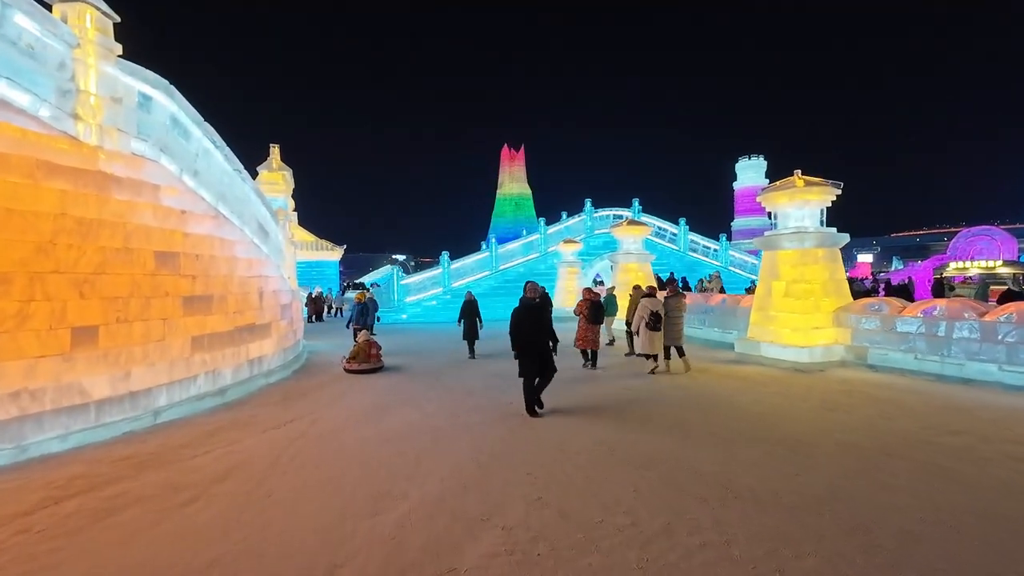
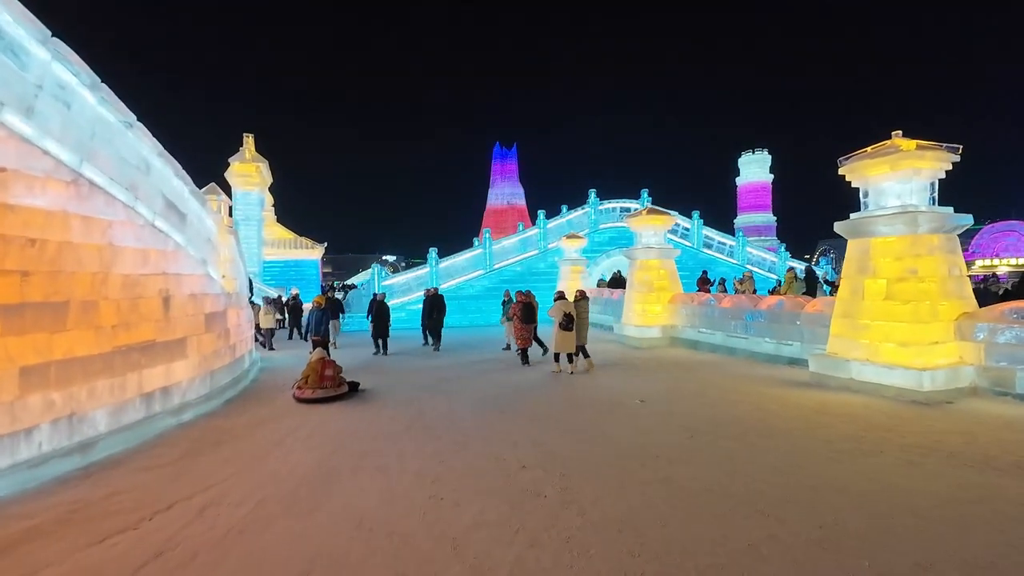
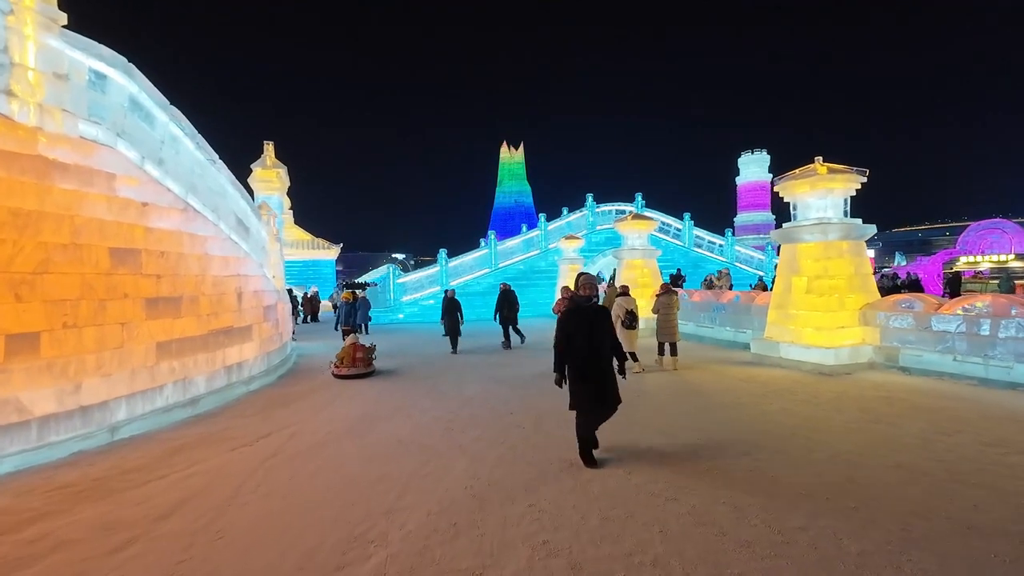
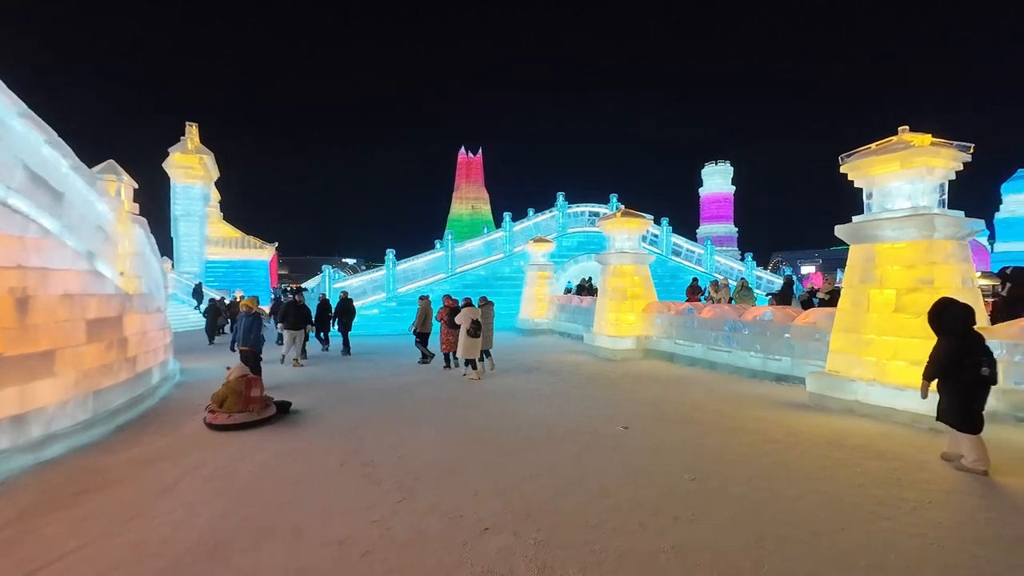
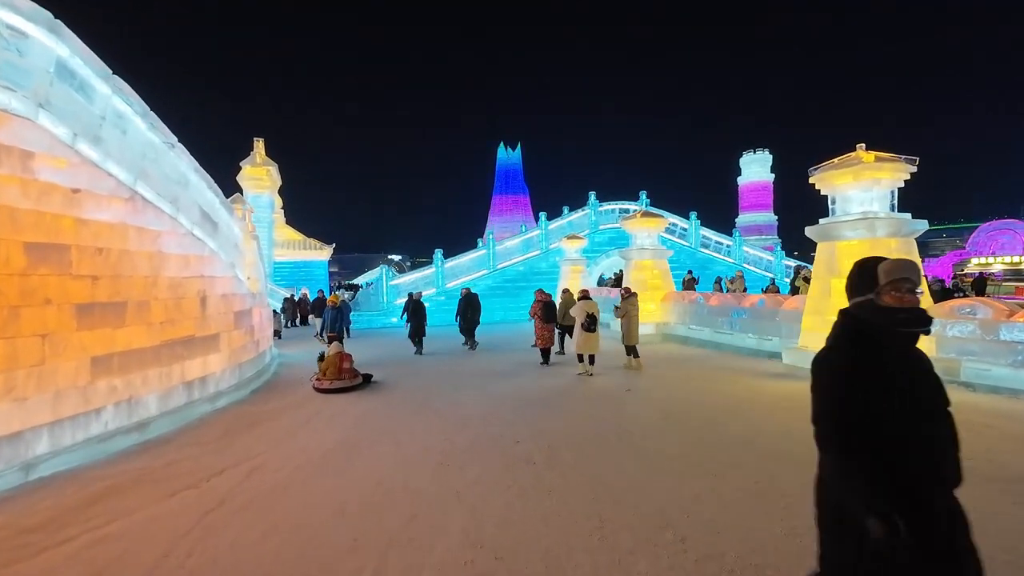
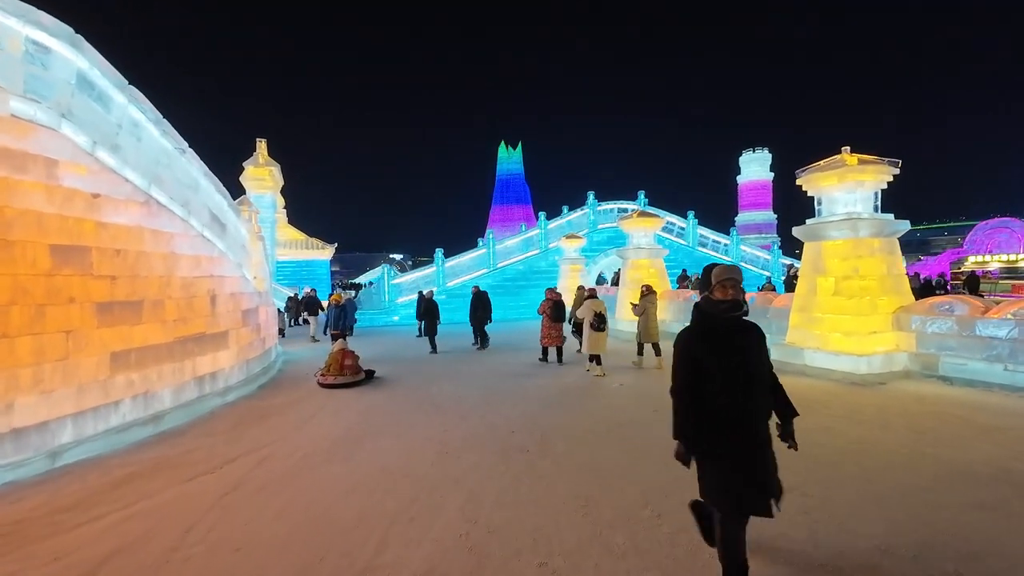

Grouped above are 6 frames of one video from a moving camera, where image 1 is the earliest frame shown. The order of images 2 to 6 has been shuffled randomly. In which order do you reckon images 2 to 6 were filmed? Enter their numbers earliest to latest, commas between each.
3, 6, 5, 2, 4
